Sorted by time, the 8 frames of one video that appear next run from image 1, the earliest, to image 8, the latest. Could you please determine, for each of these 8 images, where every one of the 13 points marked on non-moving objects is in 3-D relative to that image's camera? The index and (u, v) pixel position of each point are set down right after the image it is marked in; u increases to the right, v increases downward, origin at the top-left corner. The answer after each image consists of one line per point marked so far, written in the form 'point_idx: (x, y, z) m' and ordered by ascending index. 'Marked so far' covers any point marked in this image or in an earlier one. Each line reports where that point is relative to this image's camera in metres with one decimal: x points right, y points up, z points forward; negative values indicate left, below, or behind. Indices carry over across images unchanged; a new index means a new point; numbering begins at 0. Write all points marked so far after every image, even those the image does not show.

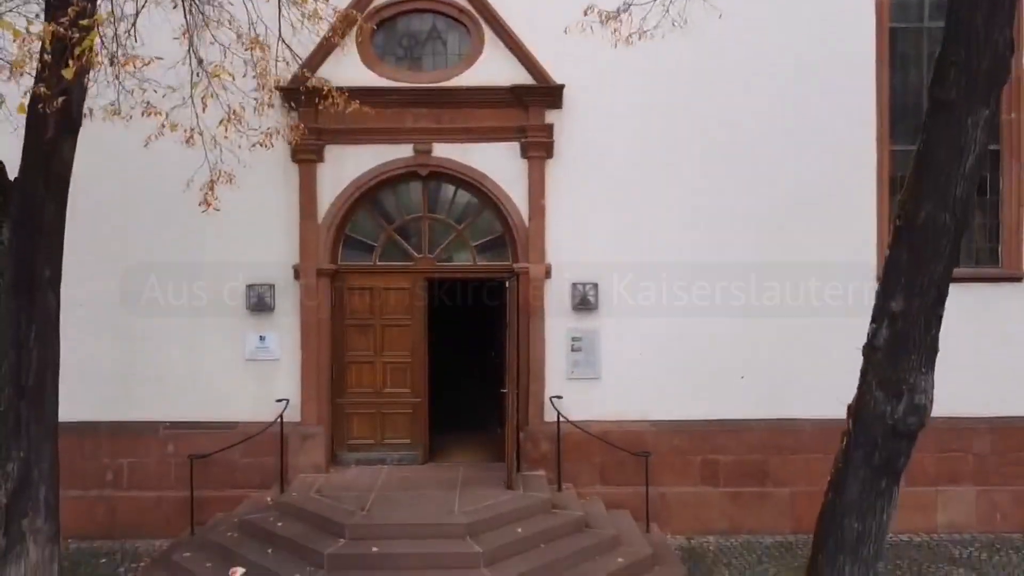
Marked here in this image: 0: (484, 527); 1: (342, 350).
0: (-0.4, -3.2, +6.6) m
1: (-2.9, -1.0, +8.3) m
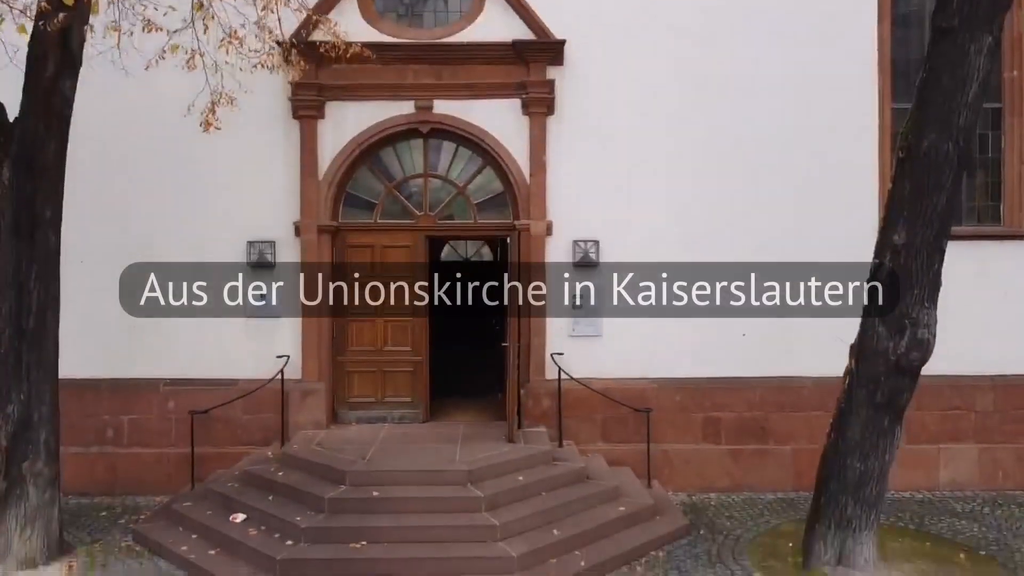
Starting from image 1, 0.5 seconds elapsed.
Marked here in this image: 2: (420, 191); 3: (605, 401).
0: (-0.4, -2.5, +6.6) m
1: (-2.9, -0.3, +8.3) m
2: (-1.6, +1.6, +8.3) m
3: (+1.5, -1.8, +8.0) m
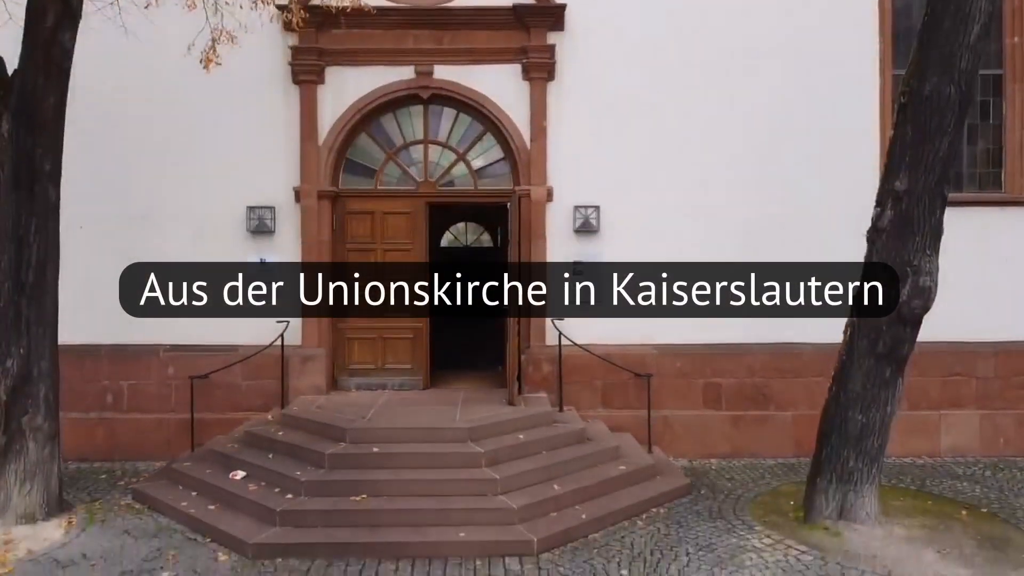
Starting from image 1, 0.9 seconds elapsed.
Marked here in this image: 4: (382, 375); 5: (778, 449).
0: (-0.3, -1.9, +6.5) m
1: (-2.9, +0.2, +8.3) m
2: (-1.6, +2.2, +8.3) m
3: (+1.5, -1.3, +8.0) m
4: (-2.2, -1.5, +8.3) m
5: (+4.4, -2.6, +8.1) m
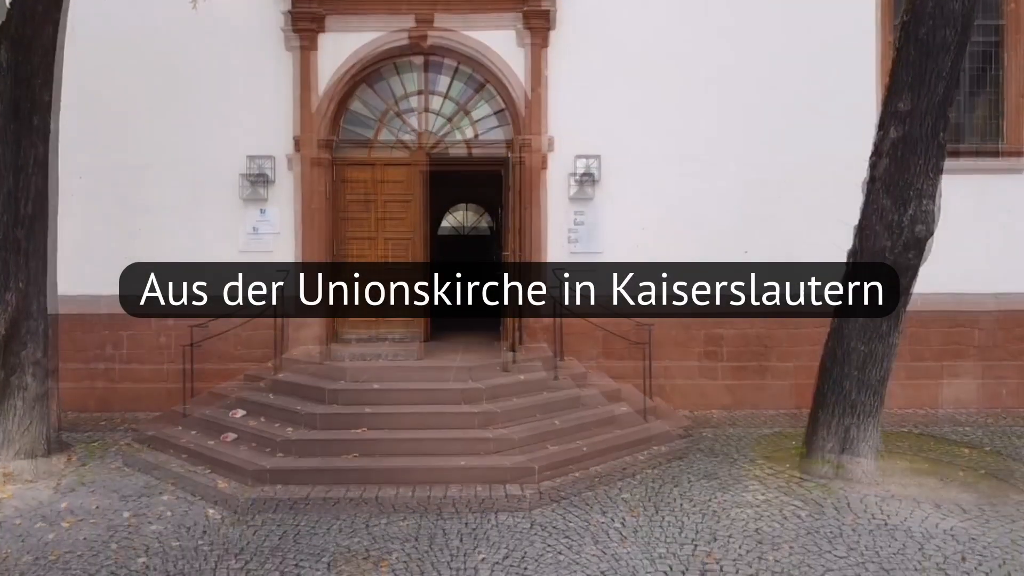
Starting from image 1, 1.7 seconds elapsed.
0: (-0.3, -1.1, +6.5) m
1: (-2.8, +1.0, +8.2) m
2: (-1.5, +3.0, +8.3) m
3: (+1.5, -0.5, +8.0) m
4: (-2.2, -0.7, +8.2) m
5: (+4.4, -1.8, +8.0) m
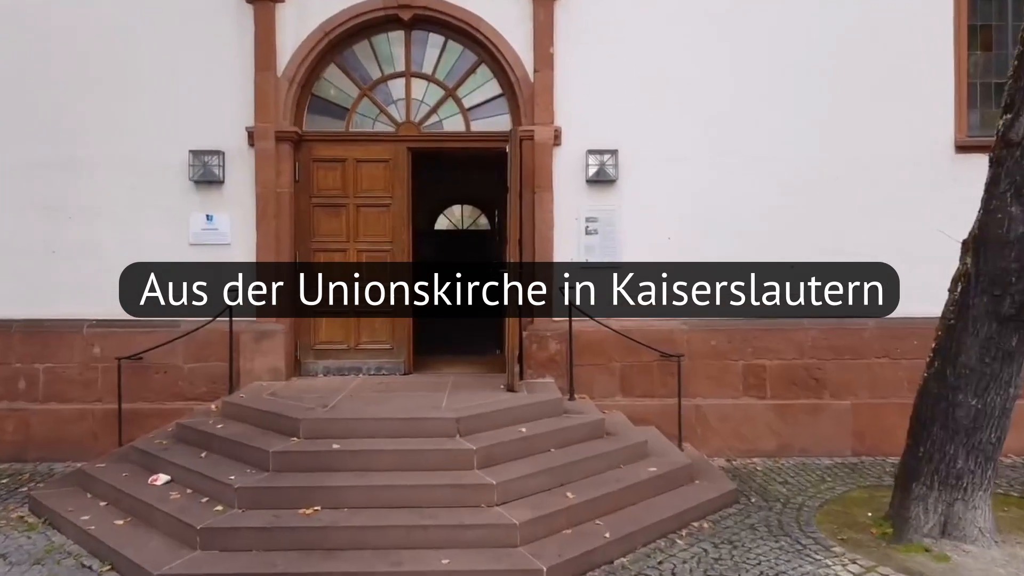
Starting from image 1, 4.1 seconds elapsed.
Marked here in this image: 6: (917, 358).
0: (-0.3, -1.4, +5.1) m
1: (-2.9, +0.7, +6.8) m
2: (-1.6, +2.7, +6.9) m
3: (+1.5, -0.8, +6.6) m
4: (-2.2, -1.0, +6.8) m
5: (+4.4, -2.1, +6.7) m
6: (+5.5, -1.0, +6.7) m
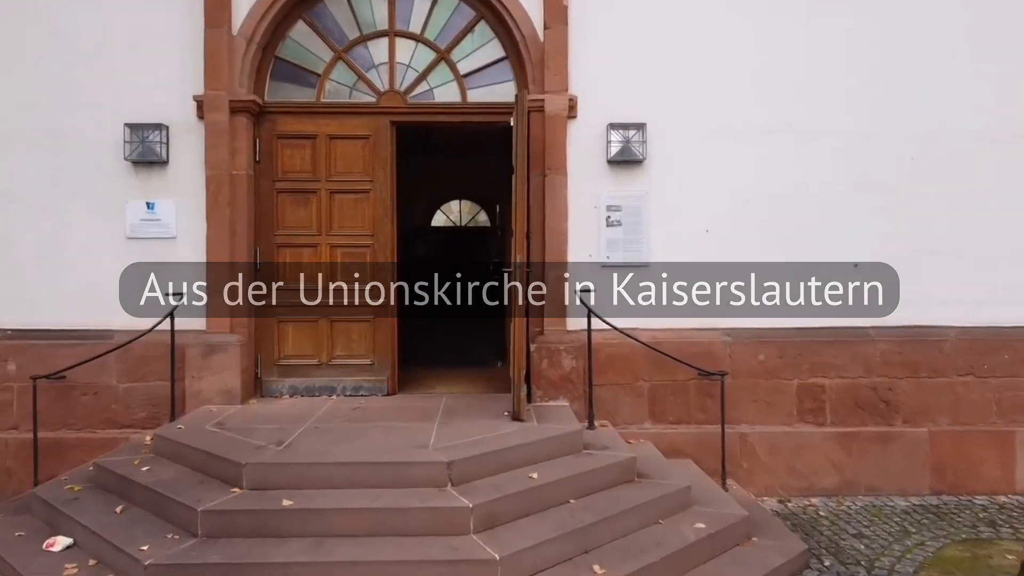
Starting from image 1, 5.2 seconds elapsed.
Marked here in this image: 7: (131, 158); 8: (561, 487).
0: (-0.3, -1.5, +4.0) m
1: (-2.8, +0.7, +5.7) m
2: (-1.5, +2.7, +5.7) m
3: (+1.6, -0.8, +5.4) m
4: (-2.2, -1.0, +5.7) m
5: (+4.4, -2.2, +5.5) m
6: (+5.6, -1.0, +5.5) m
7: (-4.2, +1.4, +5.4) m
8: (+0.4, -1.6, +4.0) m
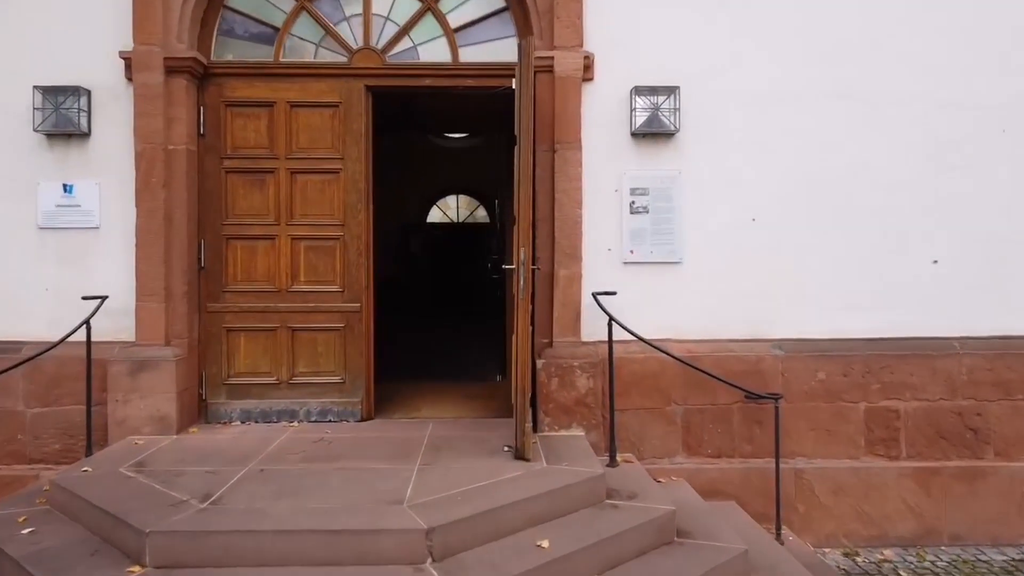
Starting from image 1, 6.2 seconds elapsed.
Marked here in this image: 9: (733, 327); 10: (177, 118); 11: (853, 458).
0: (-0.3, -1.5, +2.9) m
1: (-2.8, +0.7, +4.6) m
2: (-1.5, +2.7, +4.7) m
3: (+1.6, -0.8, +4.4) m
4: (-2.1, -1.0, +4.6) m
5: (+4.5, -2.2, +4.5) m
6: (+5.6, -1.0, +4.5) m
7: (-4.2, +1.4, +4.3) m
8: (+0.4, -1.6, +3.0) m
9: (+2.0, -0.4, +4.5) m
10: (-3.0, +1.5, +4.4) m
11: (+3.1, -1.5, +4.4) m
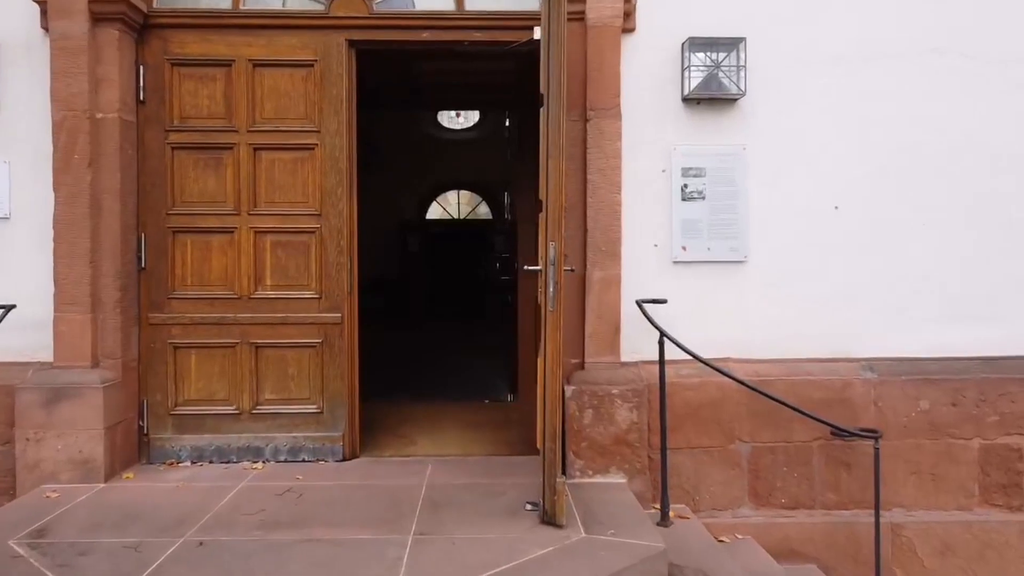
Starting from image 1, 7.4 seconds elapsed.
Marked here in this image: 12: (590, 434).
0: (-0.1, -1.5, +2.0) m
1: (-2.6, +0.6, +3.7) m
2: (-1.3, +2.6, +3.7) m
3: (+1.7, -0.9, +3.5) m
4: (-2.0, -1.1, +3.7) m
5: (+4.6, -2.2, +3.5) m
6: (+5.8, -1.0, +3.6) m
7: (-4.0, +1.4, +3.4) m
8: (+0.6, -1.7, +2.0) m
9: (+2.2, -0.4, +3.5) m
10: (-2.9, +1.5, +3.5) m
11: (+3.2, -1.6, +3.5) m
12: (+0.5, -1.0, +3.4) m
